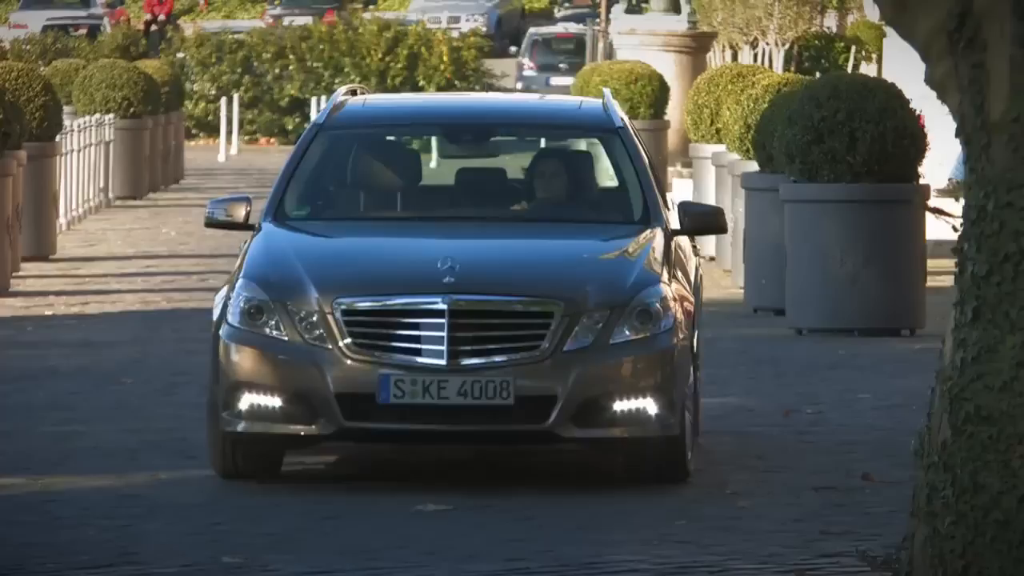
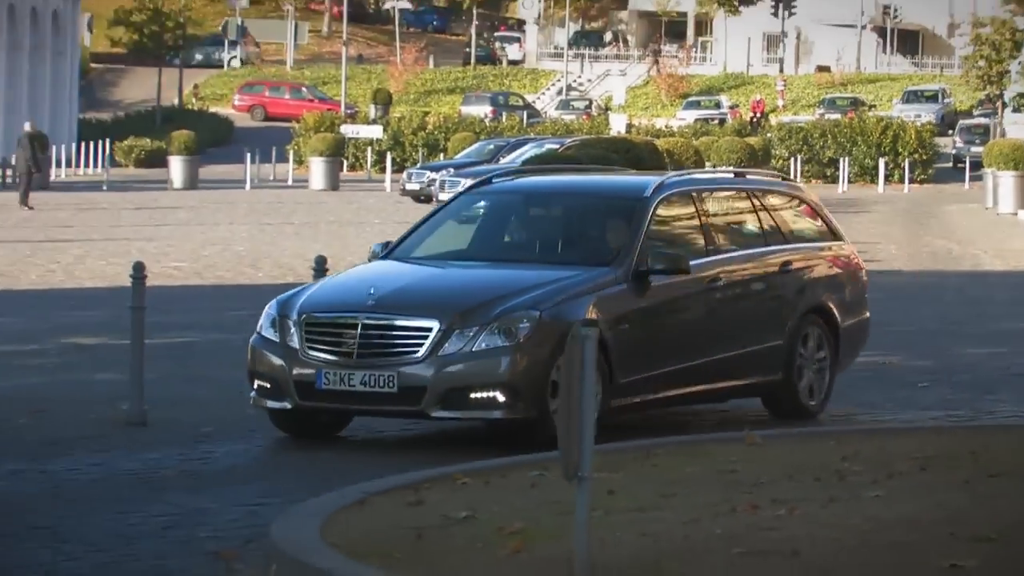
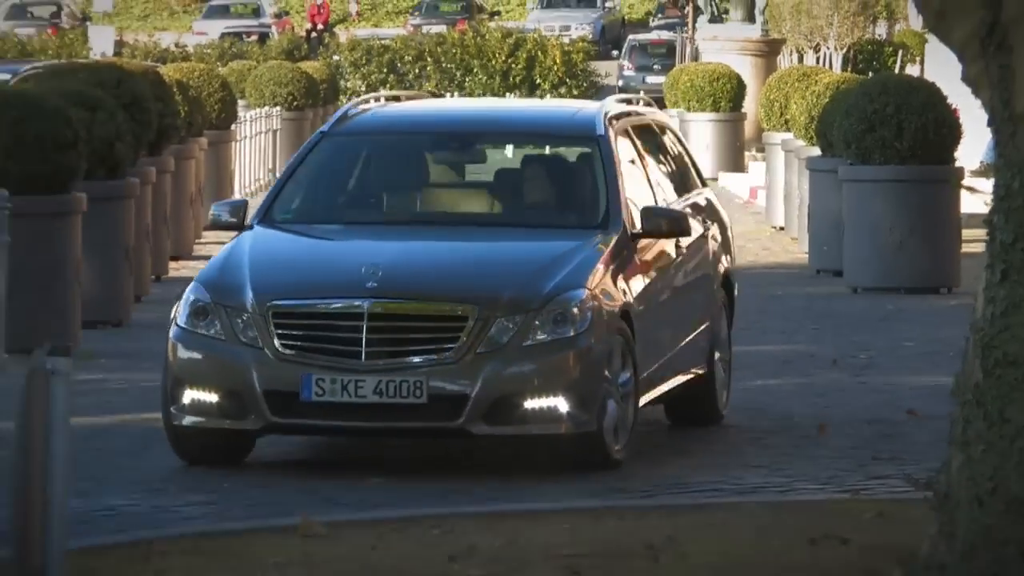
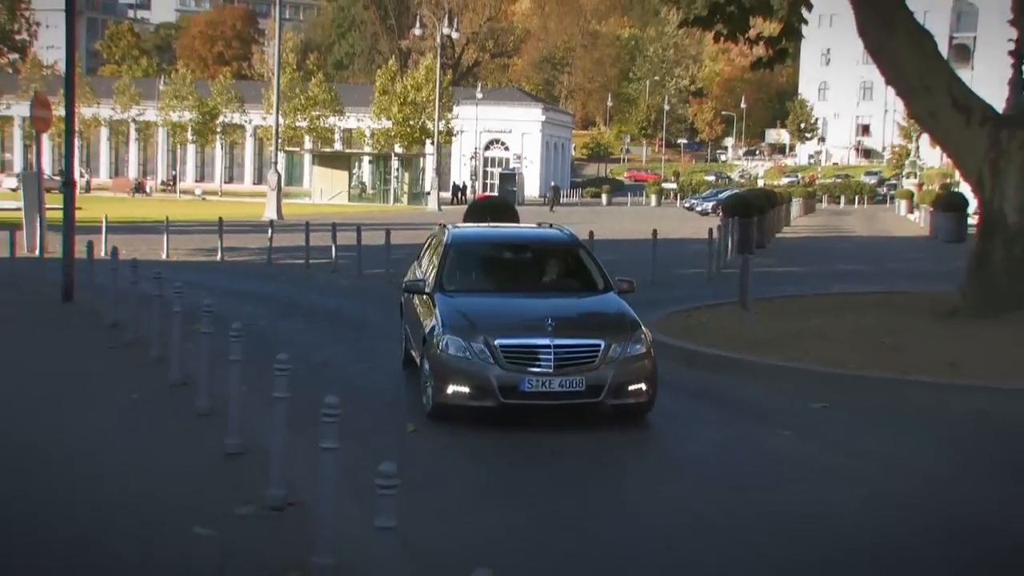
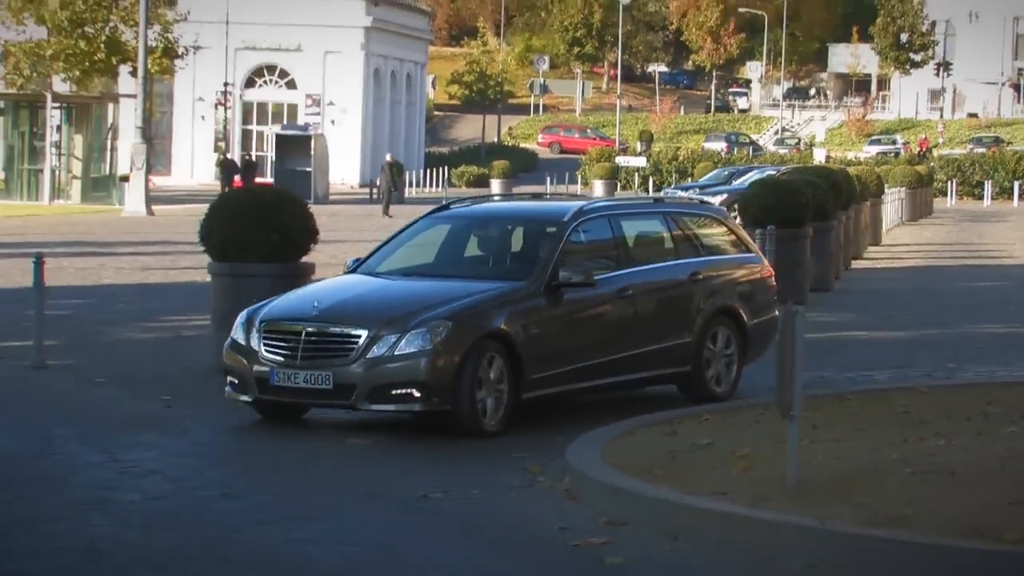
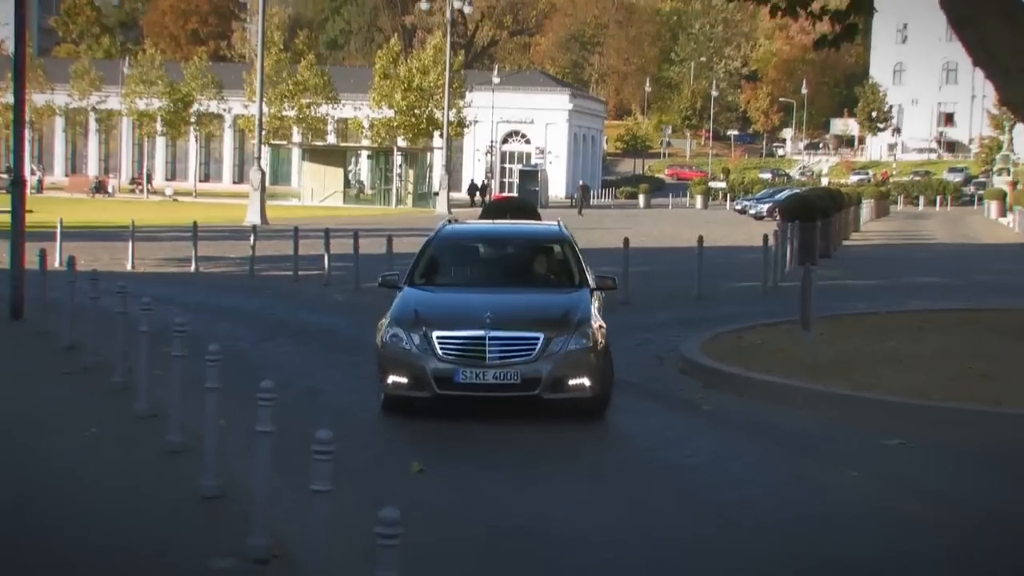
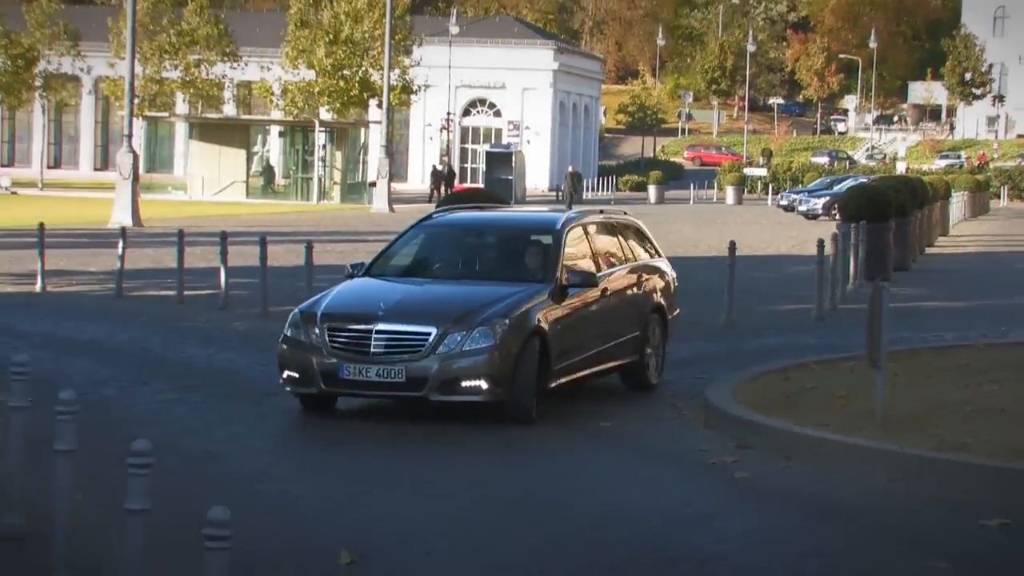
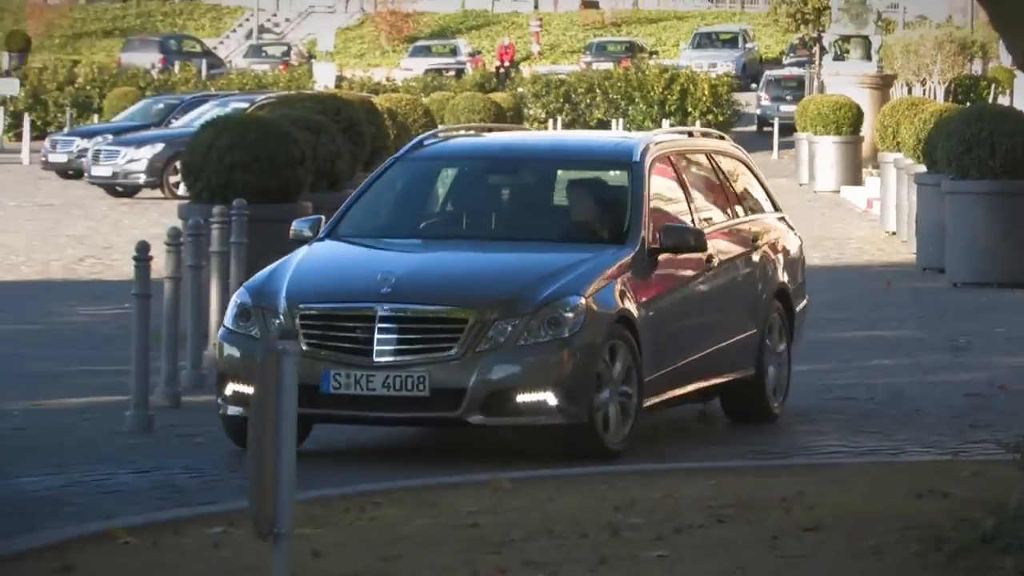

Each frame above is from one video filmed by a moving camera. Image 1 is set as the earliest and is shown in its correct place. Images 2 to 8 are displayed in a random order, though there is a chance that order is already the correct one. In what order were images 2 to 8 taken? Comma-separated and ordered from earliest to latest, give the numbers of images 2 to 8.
3, 8, 2, 5, 7, 6, 4
